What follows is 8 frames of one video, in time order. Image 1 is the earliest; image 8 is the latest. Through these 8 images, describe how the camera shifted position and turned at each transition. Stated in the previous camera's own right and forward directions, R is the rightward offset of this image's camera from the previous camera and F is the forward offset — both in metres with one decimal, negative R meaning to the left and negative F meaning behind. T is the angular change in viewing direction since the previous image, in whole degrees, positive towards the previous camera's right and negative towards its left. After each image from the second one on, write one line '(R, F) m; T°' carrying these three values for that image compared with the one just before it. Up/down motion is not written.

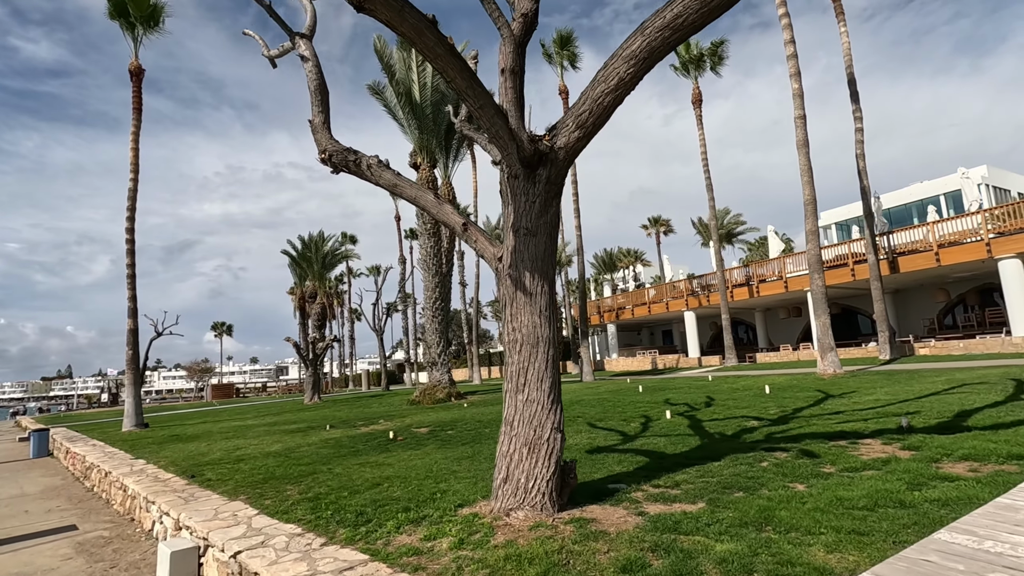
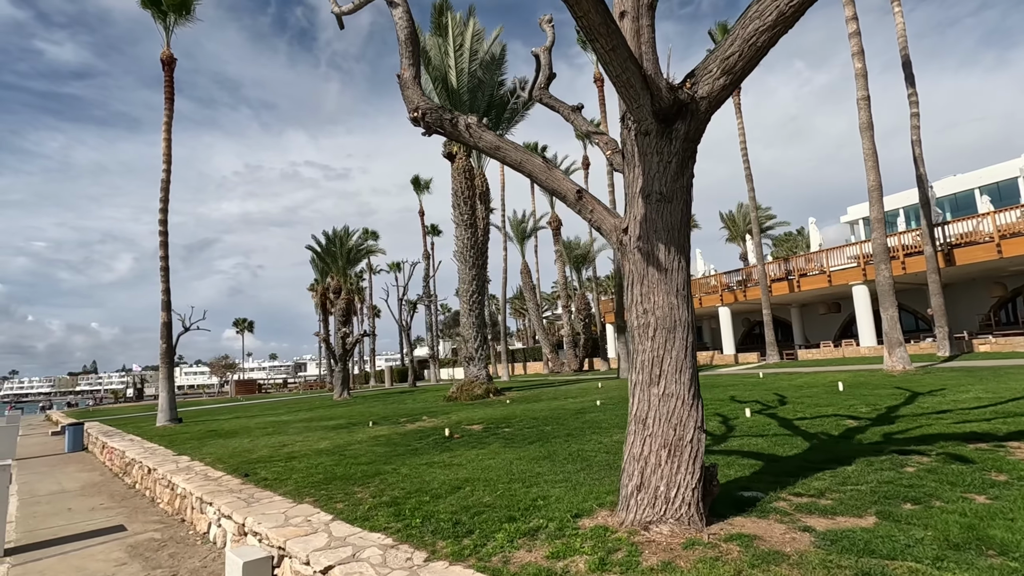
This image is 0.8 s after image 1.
(-0.9, +0.7) m; -2°
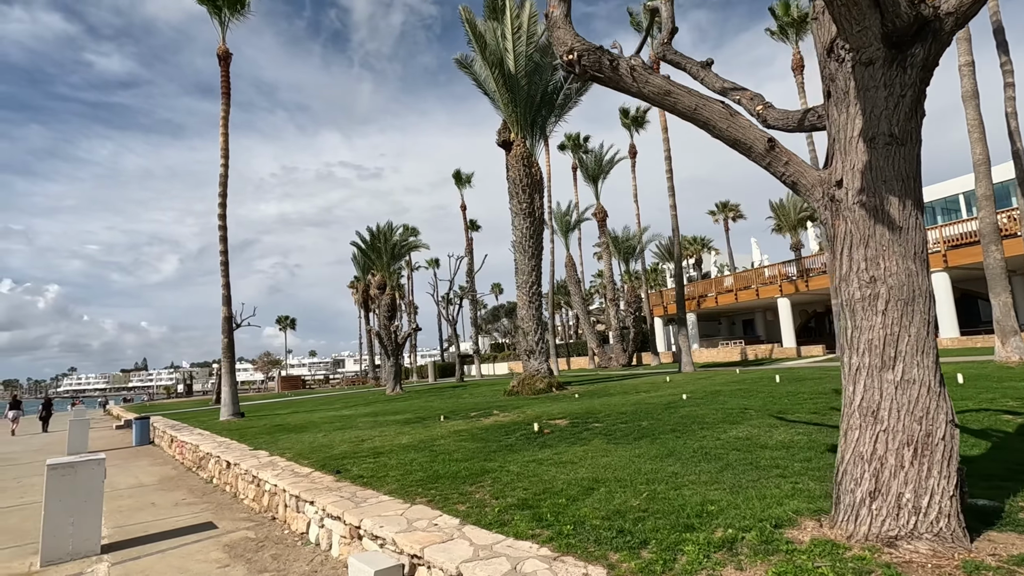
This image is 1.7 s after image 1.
(-1.0, +0.6) m; -3°
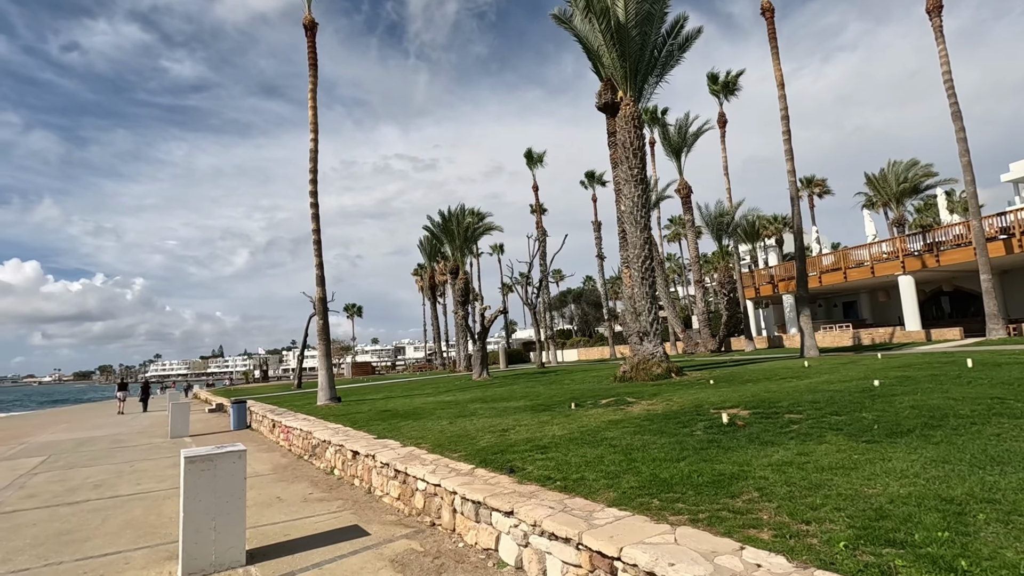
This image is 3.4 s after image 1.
(-1.8, +1.5) m; -6°
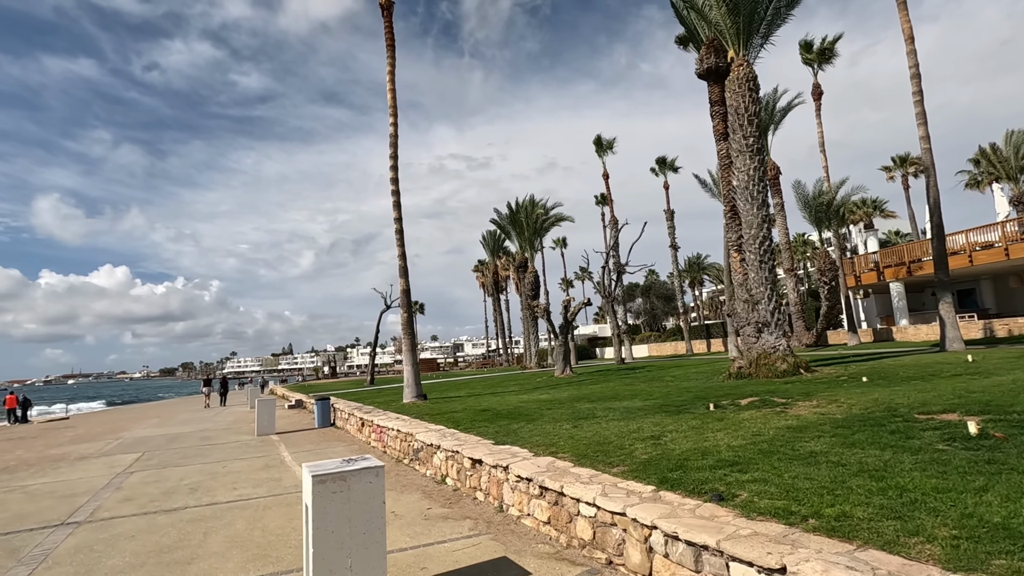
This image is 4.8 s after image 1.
(-1.3, +1.4) m; -6°
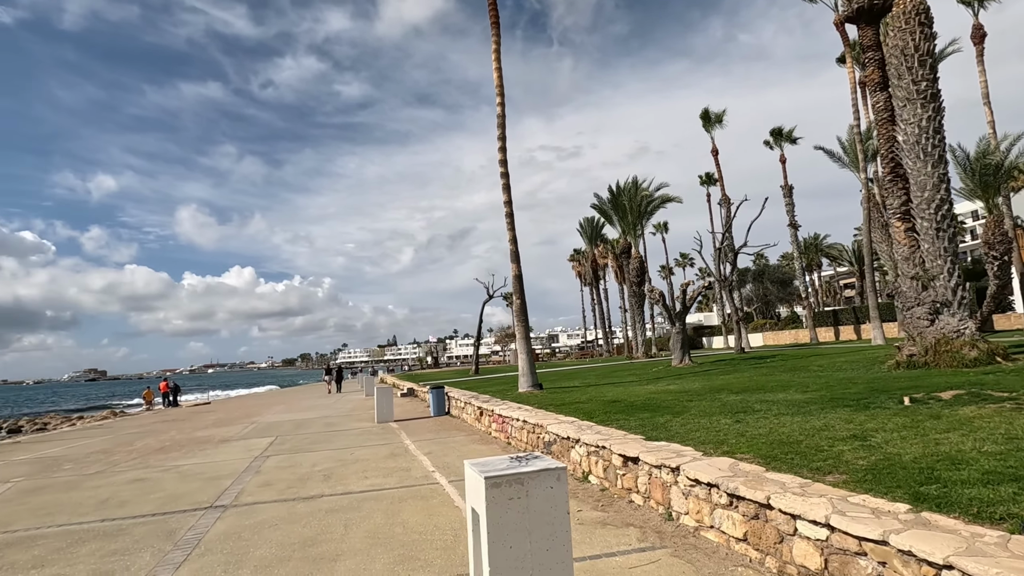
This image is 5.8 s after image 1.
(-0.8, +0.8) m; -10°
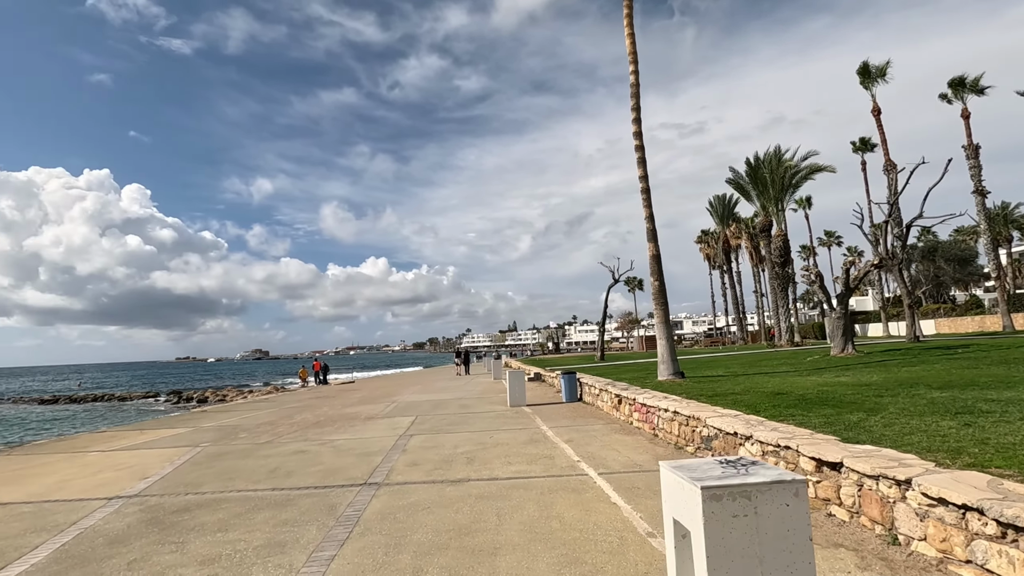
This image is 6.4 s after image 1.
(-0.5, +0.6) m; -13°
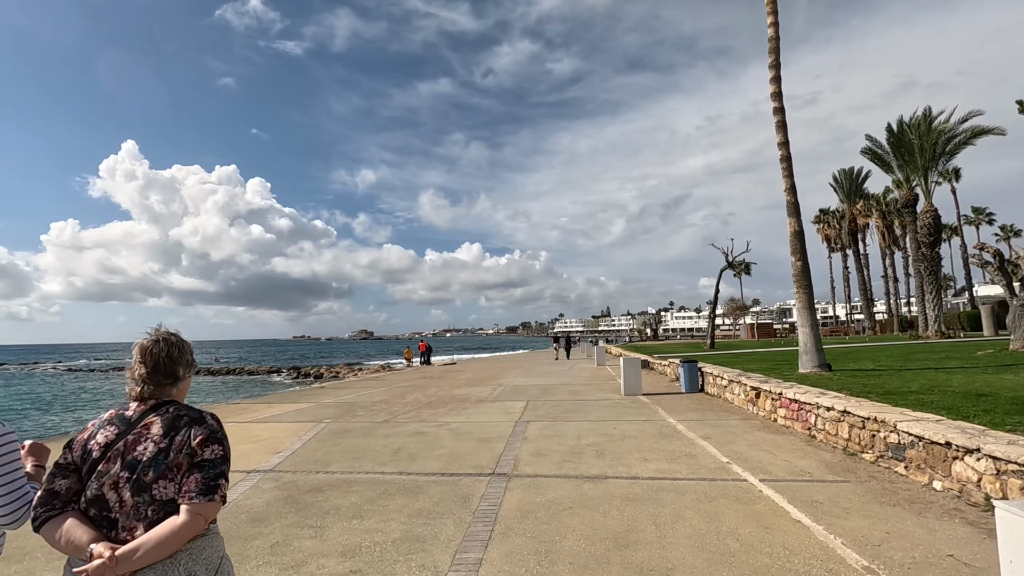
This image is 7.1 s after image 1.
(-0.7, +0.7) m; -10°
